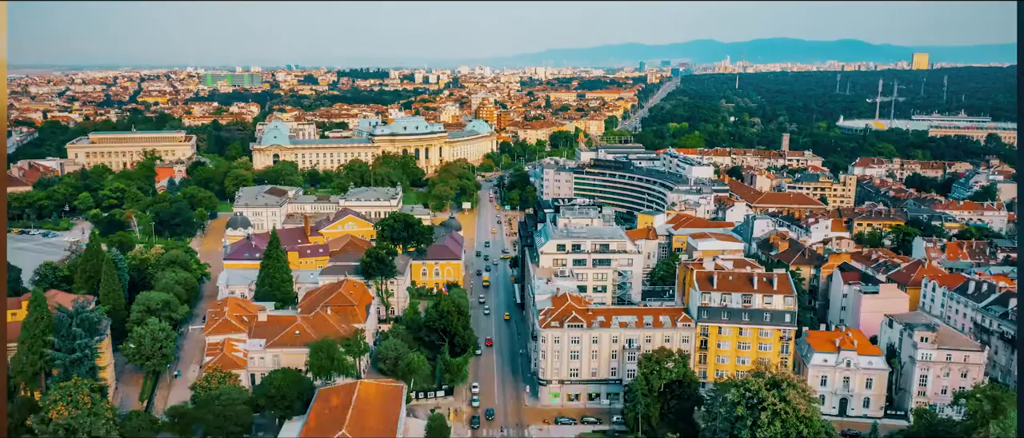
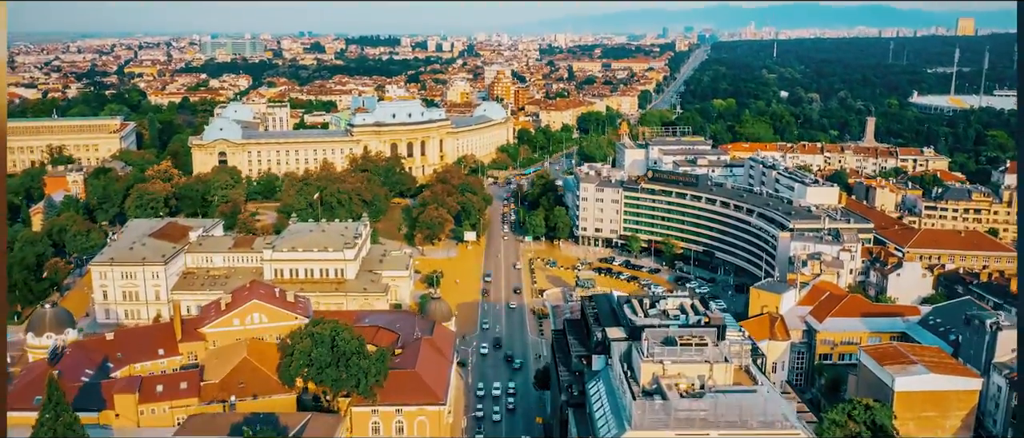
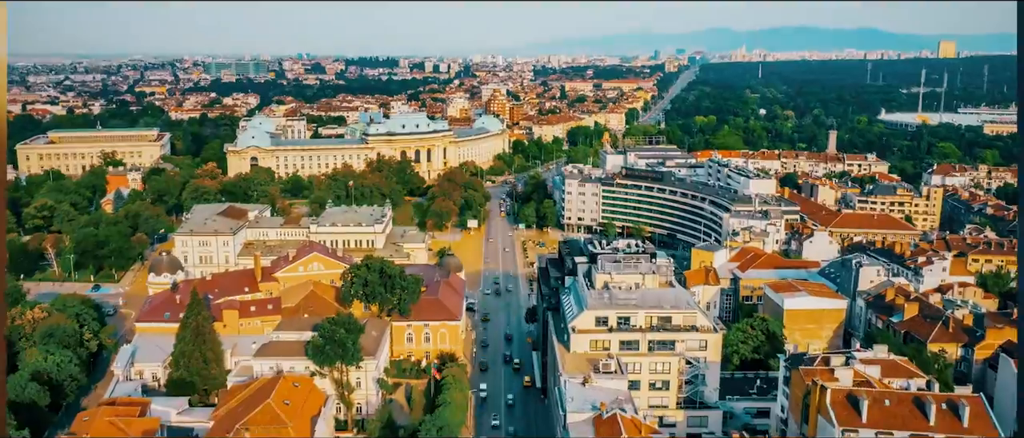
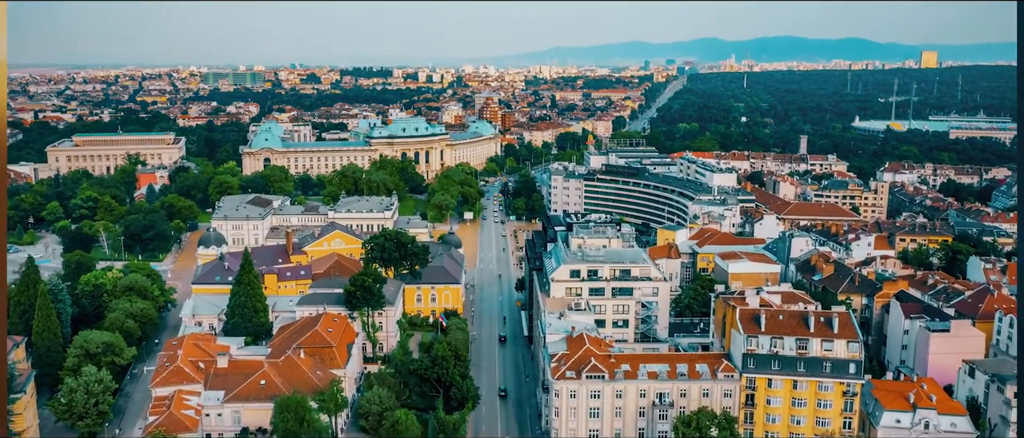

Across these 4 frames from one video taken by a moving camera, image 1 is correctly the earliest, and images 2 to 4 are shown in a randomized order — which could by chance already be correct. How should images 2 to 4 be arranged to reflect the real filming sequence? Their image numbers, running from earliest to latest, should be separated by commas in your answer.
4, 3, 2
